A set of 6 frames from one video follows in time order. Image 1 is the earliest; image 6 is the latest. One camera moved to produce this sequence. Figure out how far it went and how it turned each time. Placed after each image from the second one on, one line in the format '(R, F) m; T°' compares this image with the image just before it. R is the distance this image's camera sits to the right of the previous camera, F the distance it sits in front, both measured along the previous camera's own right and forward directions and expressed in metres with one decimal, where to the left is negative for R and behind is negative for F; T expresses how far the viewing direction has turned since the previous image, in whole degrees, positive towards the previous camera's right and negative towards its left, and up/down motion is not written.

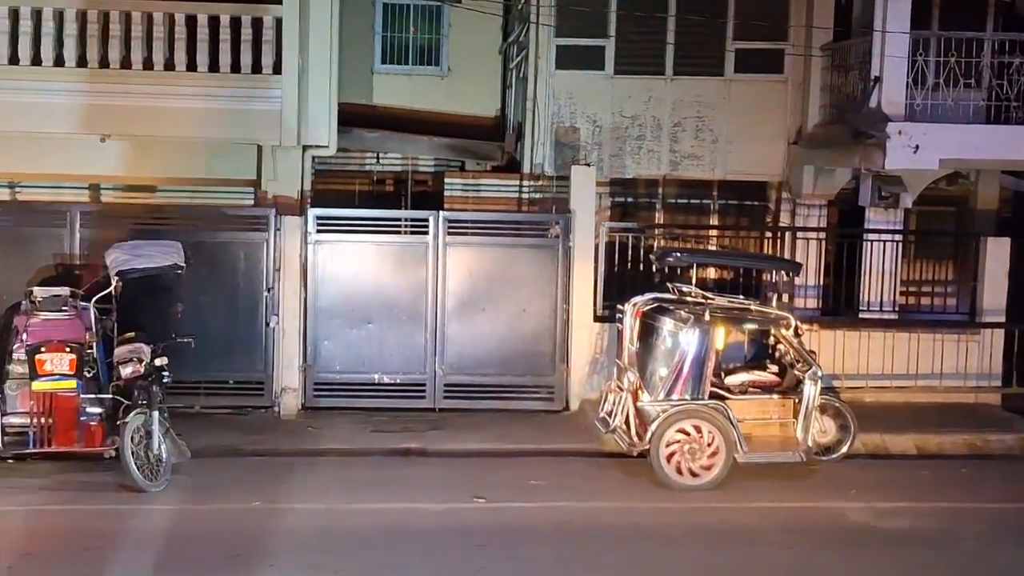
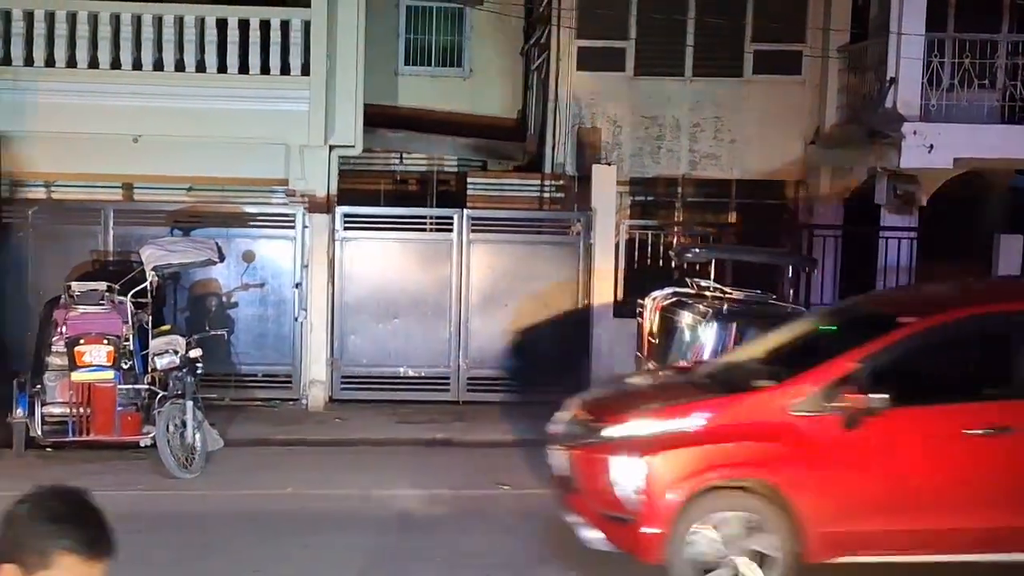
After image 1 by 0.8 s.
(0.0, -0.3) m; -1°
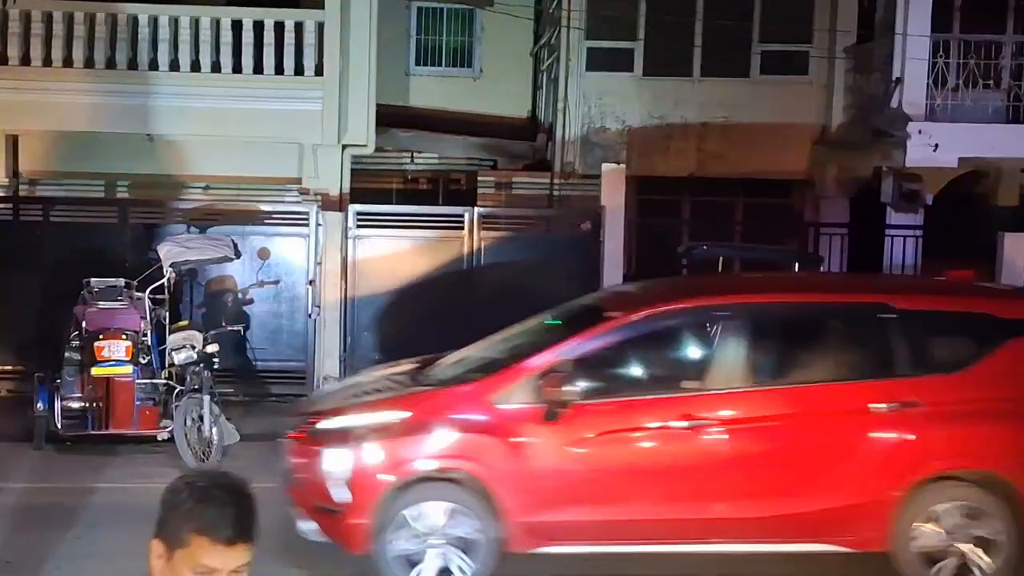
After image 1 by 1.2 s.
(0.0, -0.2) m; 0°
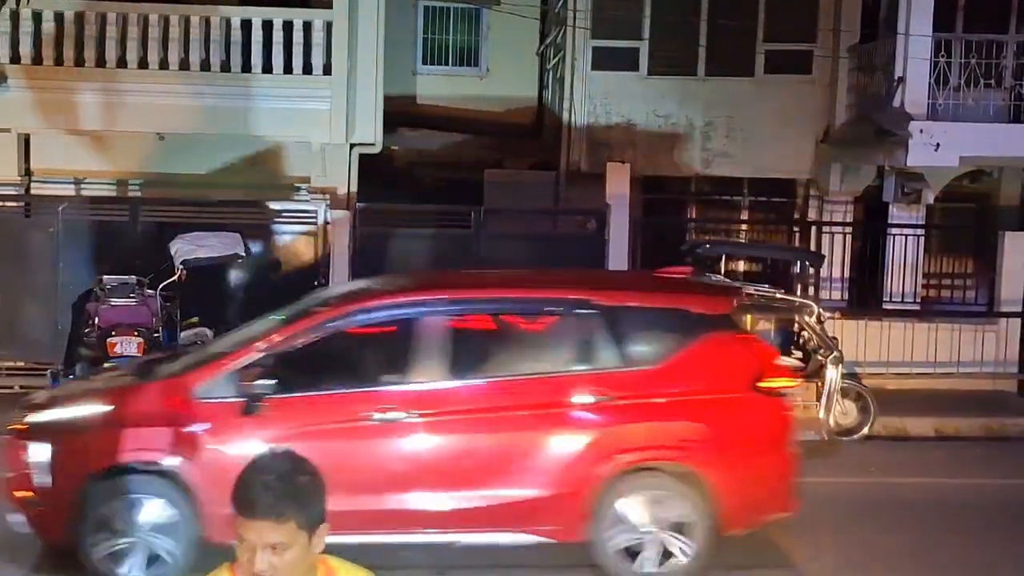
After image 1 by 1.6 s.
(0.0, -0.1) m; 0°
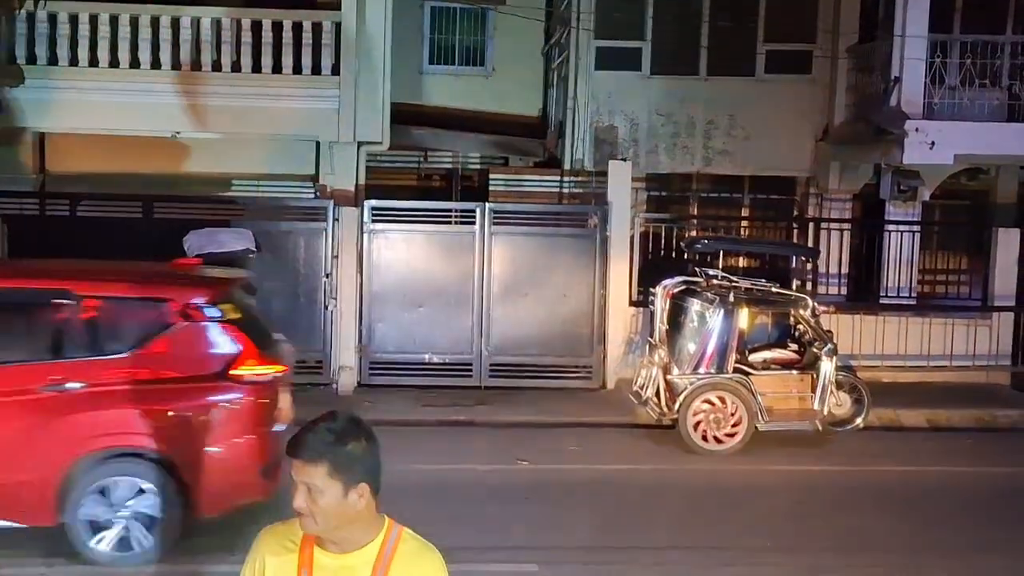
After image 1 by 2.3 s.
(0.0, -0.3) m; 0°
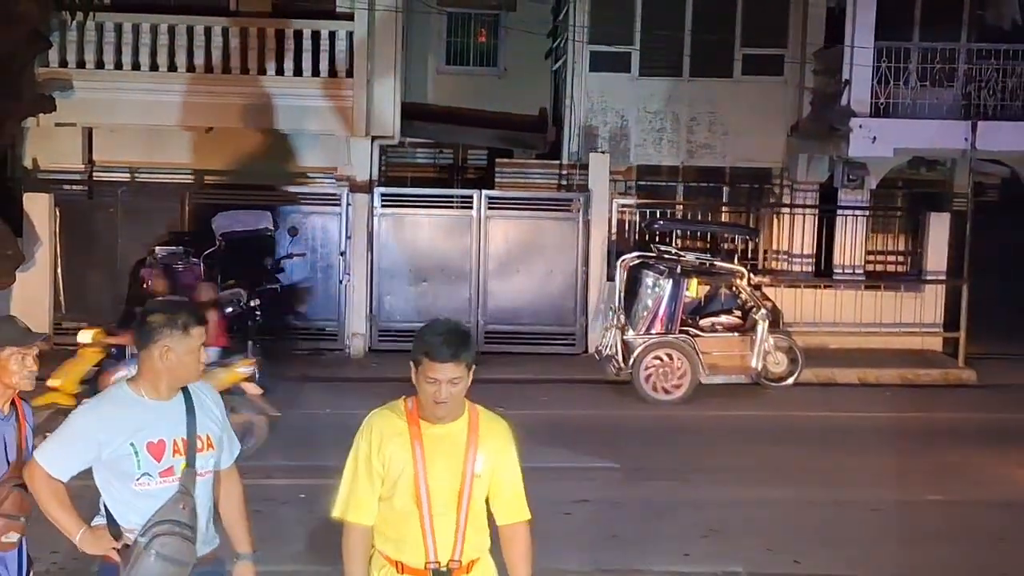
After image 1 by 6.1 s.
(+0.6, -1.6) m; -2°
